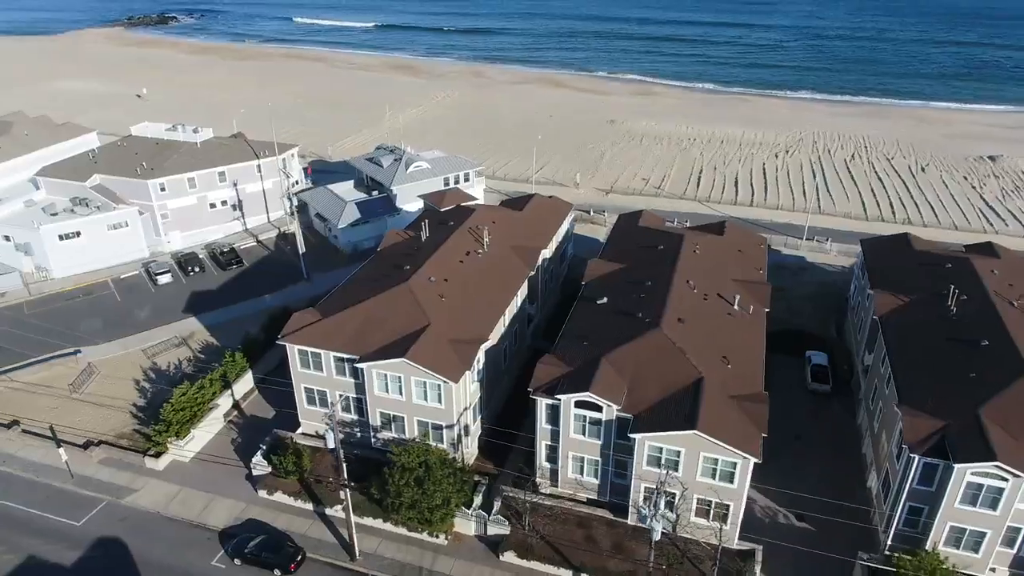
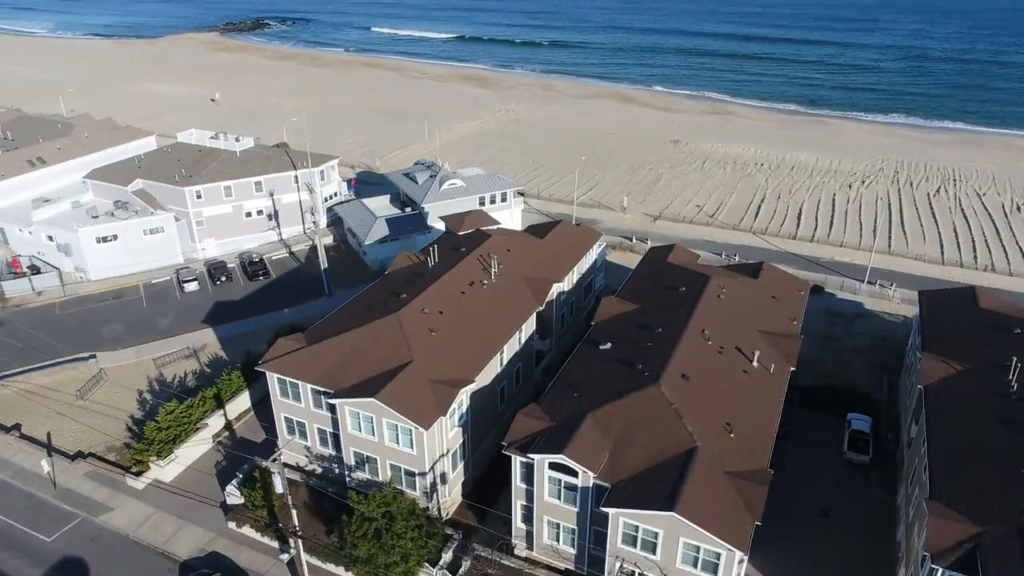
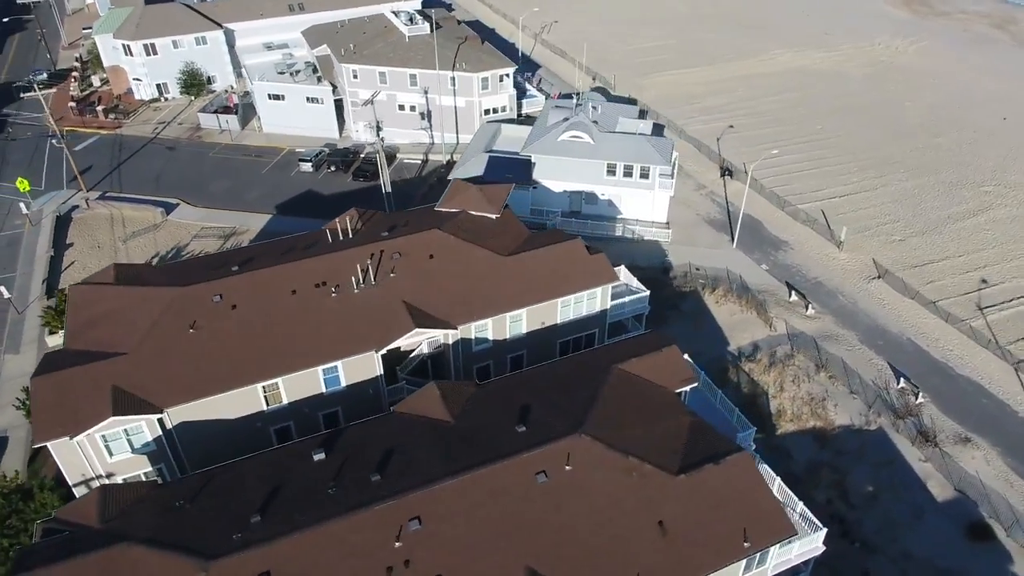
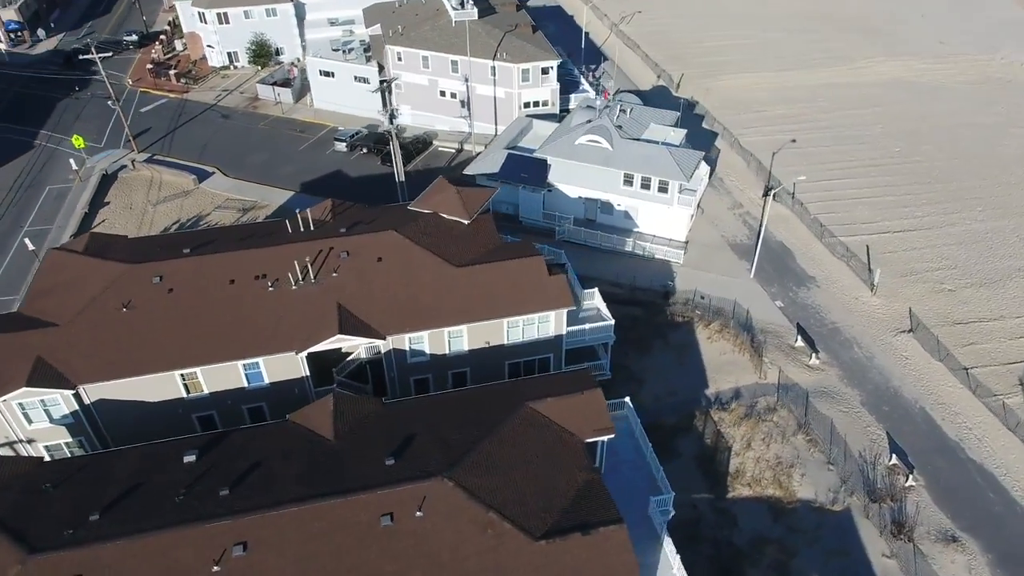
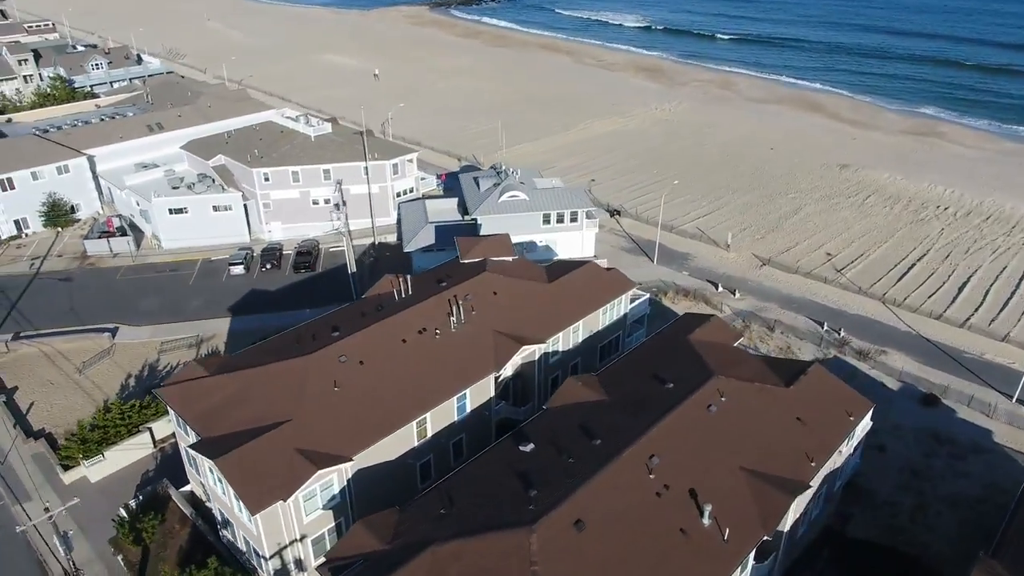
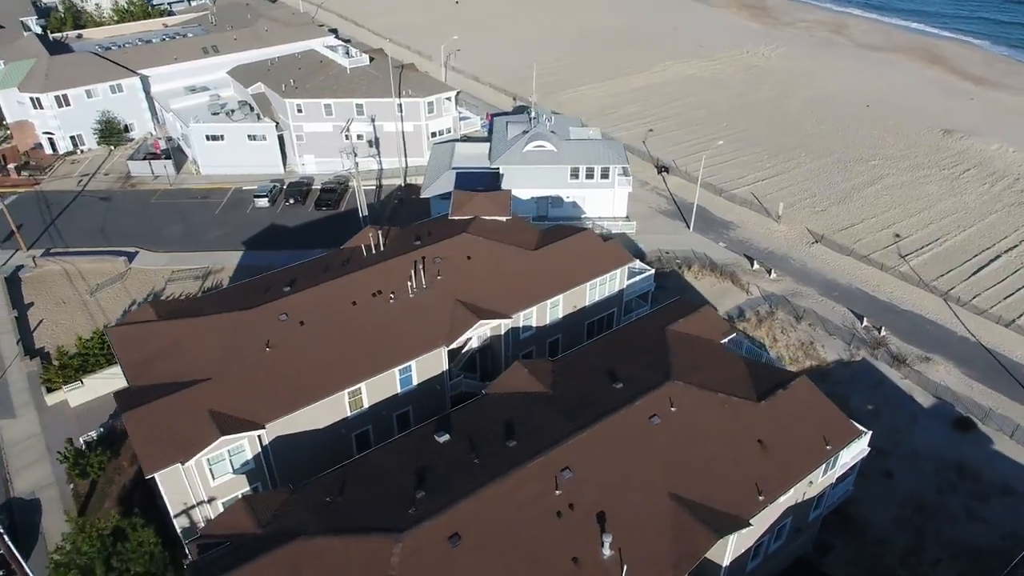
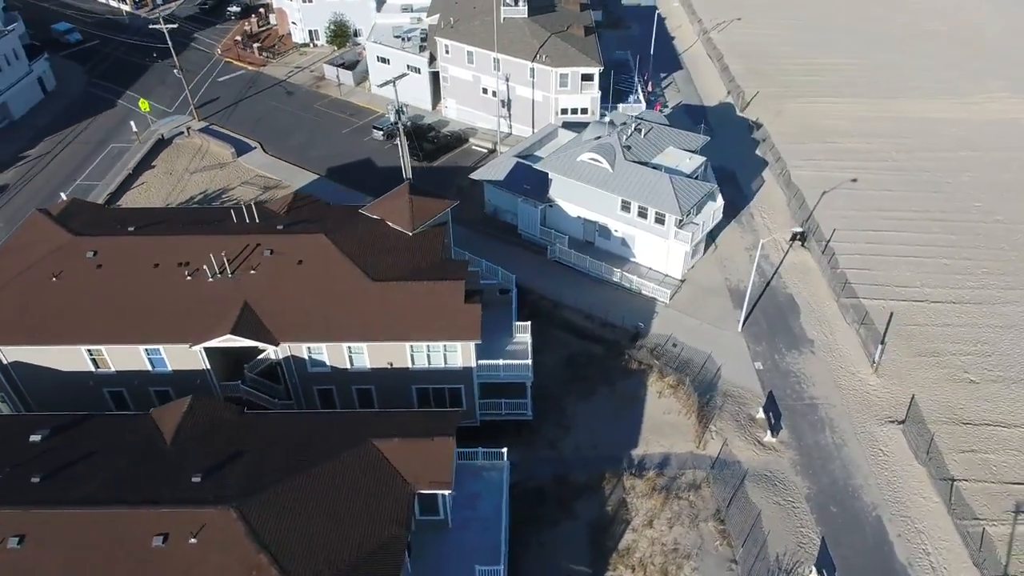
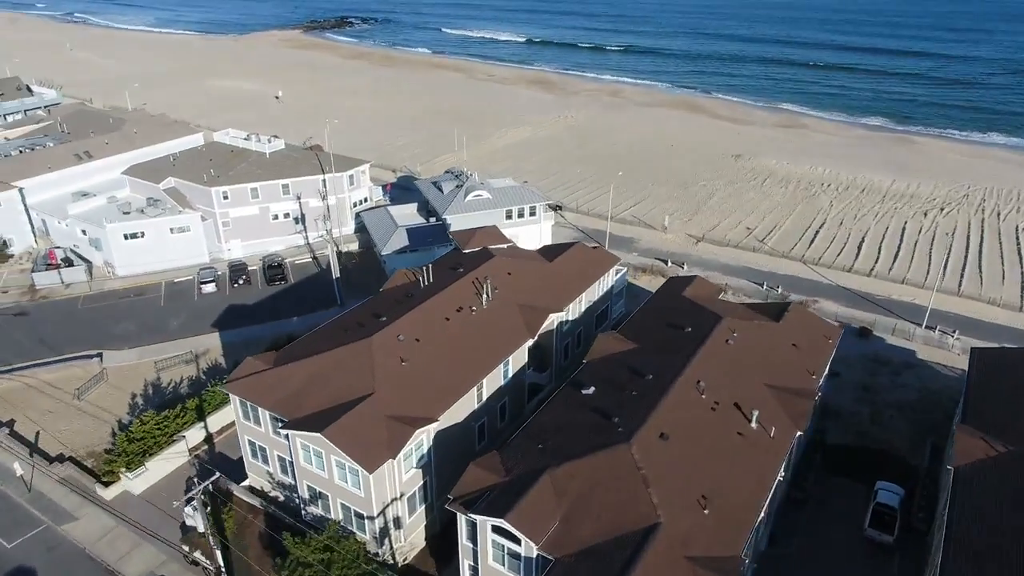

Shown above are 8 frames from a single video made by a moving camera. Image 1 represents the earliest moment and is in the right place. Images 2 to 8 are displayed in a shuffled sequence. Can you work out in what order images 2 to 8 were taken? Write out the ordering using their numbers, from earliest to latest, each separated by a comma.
2, 8, 5, 6, 3, 4, 7
